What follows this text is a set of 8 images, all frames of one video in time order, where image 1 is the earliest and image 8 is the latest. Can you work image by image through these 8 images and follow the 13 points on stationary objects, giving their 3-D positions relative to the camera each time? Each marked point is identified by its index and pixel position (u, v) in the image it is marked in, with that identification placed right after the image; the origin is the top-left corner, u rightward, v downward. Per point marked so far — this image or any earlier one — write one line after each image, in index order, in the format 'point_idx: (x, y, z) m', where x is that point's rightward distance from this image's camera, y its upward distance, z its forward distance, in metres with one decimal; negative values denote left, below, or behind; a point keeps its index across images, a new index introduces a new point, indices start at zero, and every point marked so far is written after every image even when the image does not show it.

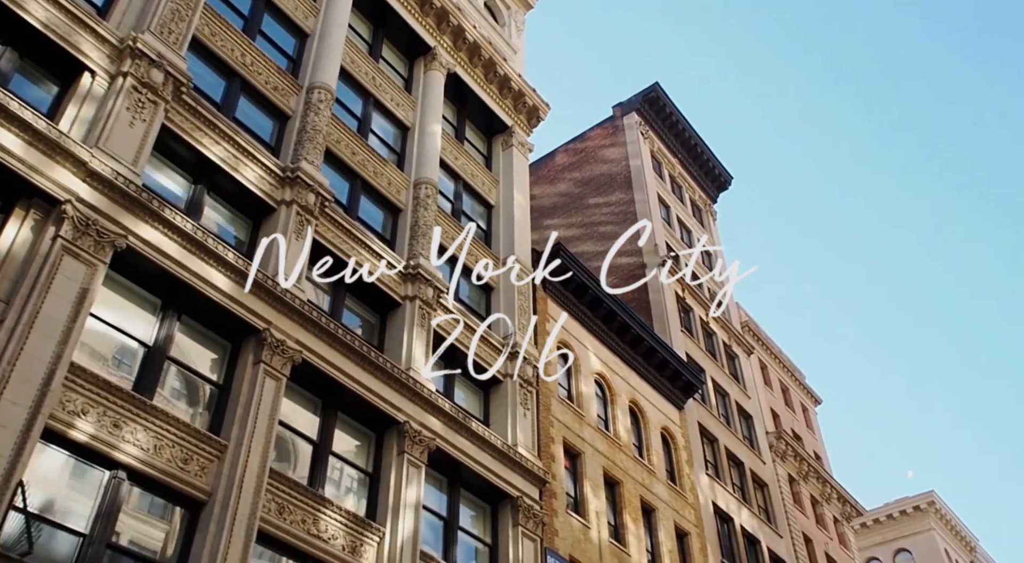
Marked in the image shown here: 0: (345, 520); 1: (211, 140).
0: (-3.1, -4.5, +18.5) m
1: (-6.0, +2.8, +19.7) m
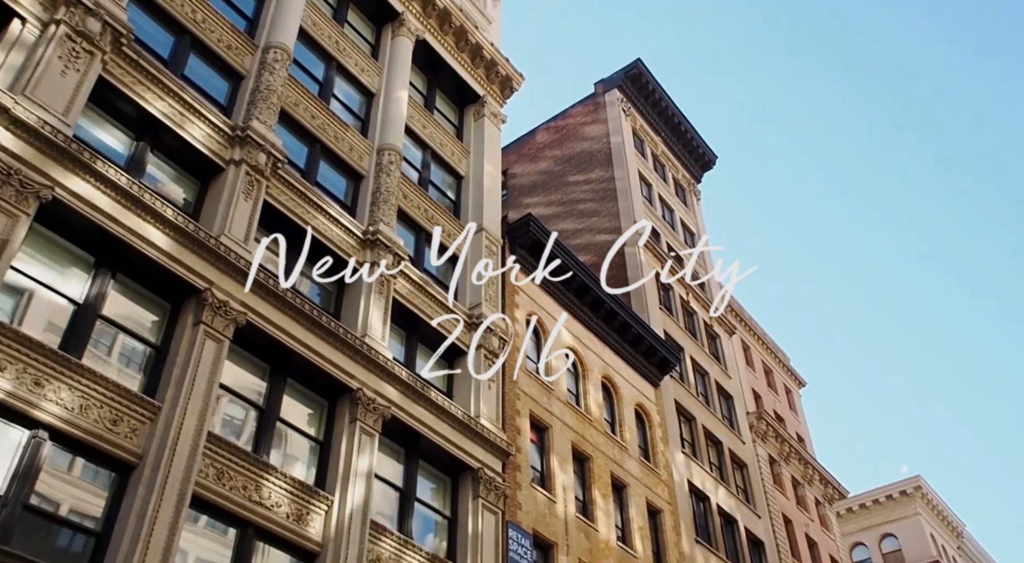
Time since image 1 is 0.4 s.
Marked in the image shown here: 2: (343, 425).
0: (-4.0, -3.7, +17.8) m
1: (-6.9, +3.6, +19.0) m
2: (-3.4, -2.9, +20.0) m
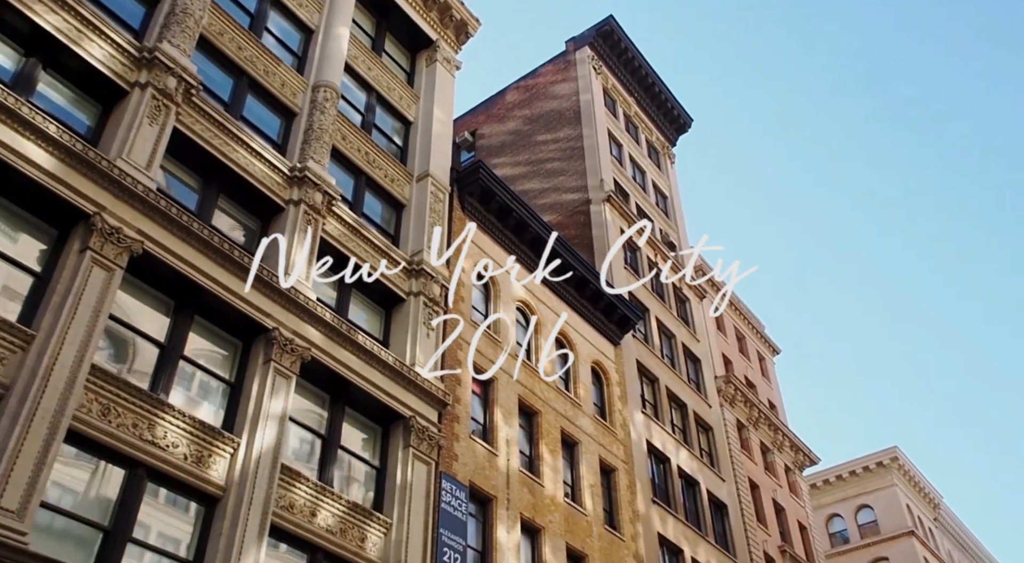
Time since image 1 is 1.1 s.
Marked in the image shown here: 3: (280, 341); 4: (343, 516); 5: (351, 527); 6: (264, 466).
0: (-5.4, -2.5, +16.7) m
1: (-8.3, +4.9, +17.6) m
2: (-4.9, -1.6, +18.8) m
3: (-4.5, -1.2, +19.2) m
4: (-3.3, -4.6, +19.2) m
5: (-3.2, -4.8, +19.3) m
6: (-4.4, -3.3, +17.5) m
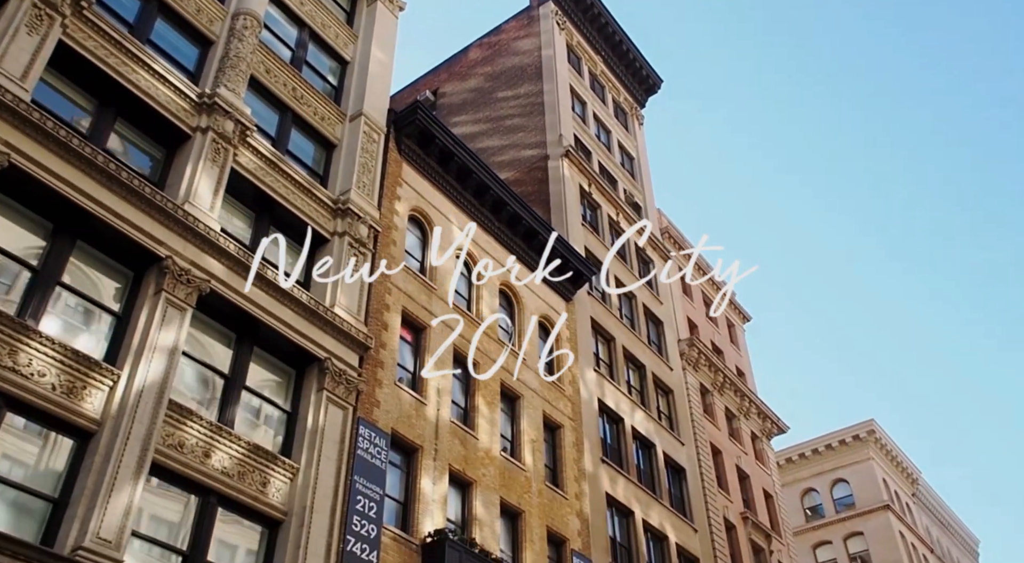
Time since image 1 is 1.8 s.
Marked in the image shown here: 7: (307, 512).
0: (-7.0, -1.2, +15.4) m
1: (-9.8, +6.2, +16.2) m
2: (-6.5, -0.3, +17.5) m
3: (-6.1, +0.2, +17.8) m
4: (-4.9, -3.2, +18.0) m
5: (-4.8, -3.4, +18.1) m
6: (-6.0, -1.9, +16.2) m
7: (-3.8, -4.3, +18.5) m
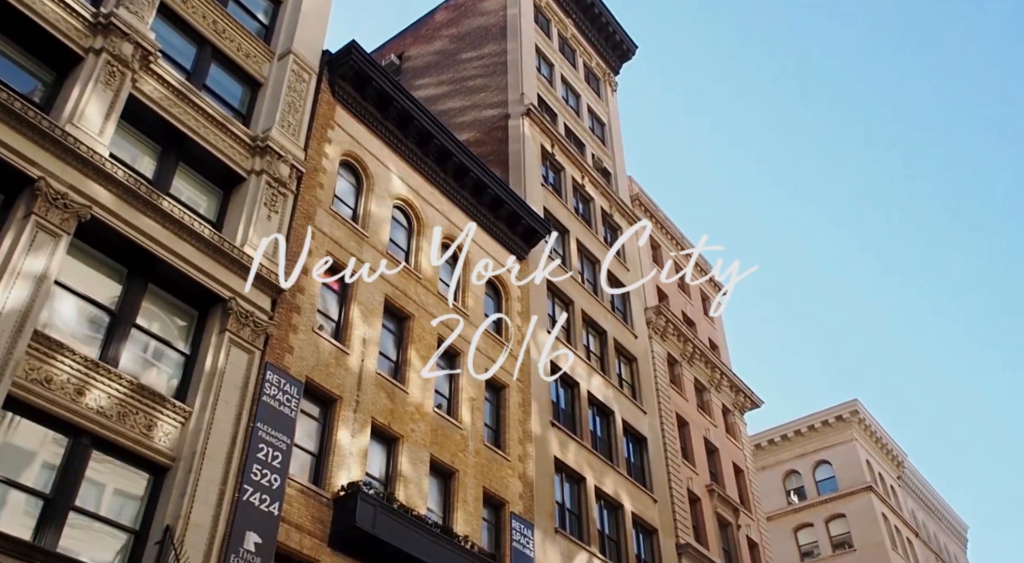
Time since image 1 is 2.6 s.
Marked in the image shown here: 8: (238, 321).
0: (-8.6, +0.1, +13.9) m
1: (-11.4, +7.5, +14.6) m
2: (-8.1, +1.0, +16.0) m
3: (-7.7, +1.4, +16.4) m
4: (-6.5, -2.0, +16.6) m
5: (-6.4, -2.2, +16.7) m
6: (-7.6, -0.7, +14.7) m
7: (-5.4, -3.0, +17.1) m
8: (-5.4, -0.8, +19.4) m
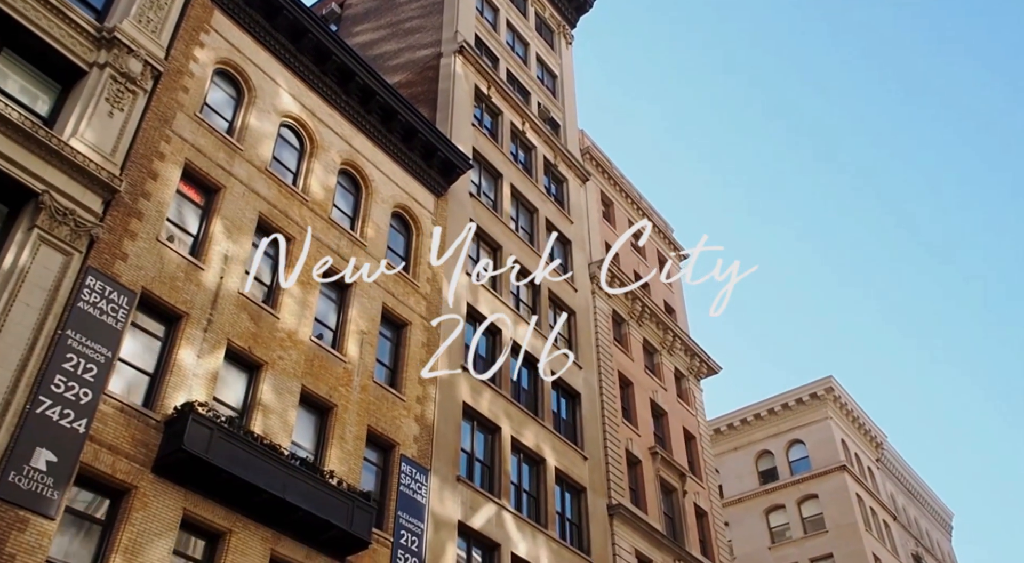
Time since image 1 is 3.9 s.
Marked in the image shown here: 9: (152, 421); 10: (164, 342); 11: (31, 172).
0: (-11.1, +1.9, +11.6) m
1: (-13.8, +9.3, +12.2) m
2: (-10.6, +2.8, +13.7) m
3: (-10.2, +3.3, +14.0) m
4: (-9.0, -0.1, +14.3) m
5: (-8.9, -0.3, +14.4) m
6: (-10.1, +1.1, +12.4) m
7: (-8.0, -1.2, +14.8) m
8: (-7.9, +1.1, +17.1) m
9: (-6.3, -2.4, +17.2) m
10: (-6.5, -1.2, +18.6) m
11: (-8.3, +1.9, +17.1) m
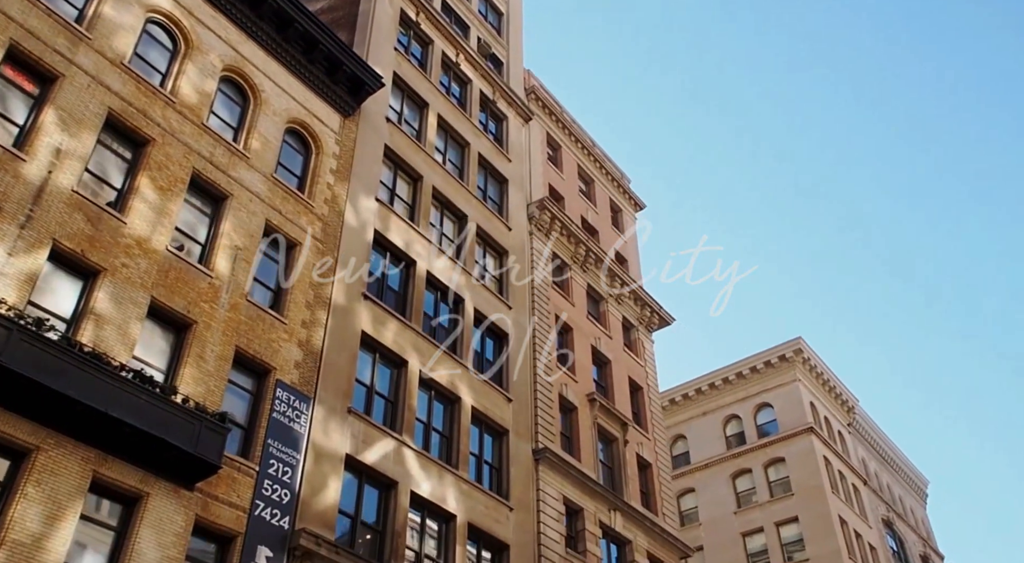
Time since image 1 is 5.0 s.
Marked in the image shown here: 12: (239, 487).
0: (-13.4, +3.6, +9.2) m
1: (-16.2, +11.0, +9.6) m
2: (-12.9, +4.6, +11.3) m
3: (-12.6, +5.1, +11.6) m
4: (-11.4, +1.7, +11.9) m
5: (-11.3, +1.4, +12.0) m
6: (-12.4, +2.9, +10.0) m
7: (-10.3, +0.6, +12.5) m
8: (-10.3, +2.9, +14.8) m
9: (-8.6, -0.6, +15.0) m
10: (-9.0, +0.7, +16.3) m
11: (-10.7, +3.7, +14.7) m
12: (-5.3, -4.0, +19.4) m
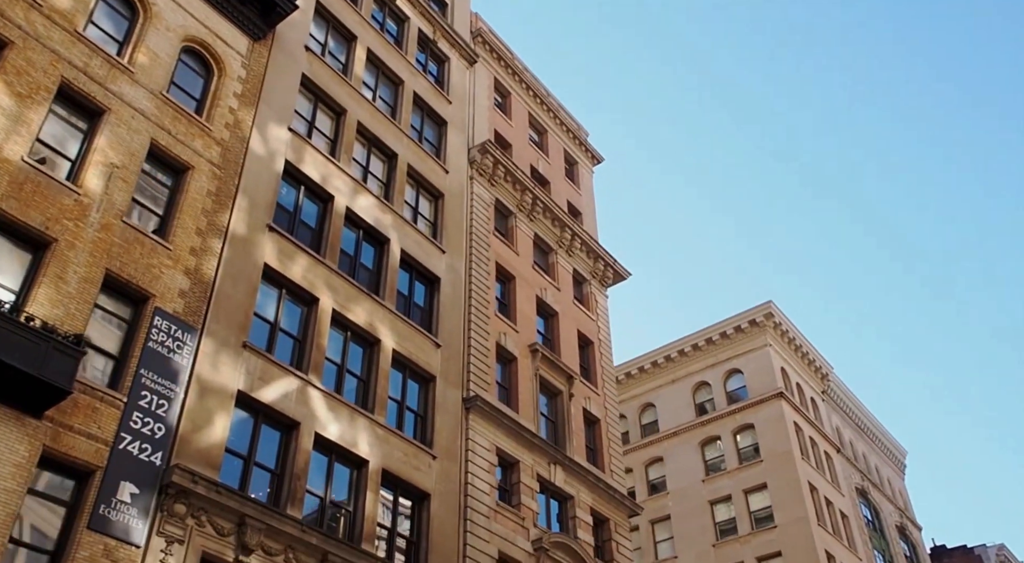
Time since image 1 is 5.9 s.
0: (-15.3, +5.0, +7.2) m
1: (-18.1, +12.4, +7.4) m
2: (-14.8, +6.0, +9.2) m
3: (-14.5, +6.5, +9.6) m
4: (-13.3, +3.1, +10.0) m
5: (-13.2, +2.8, +10.1) m
6: (-14.3, +4.2, +8.1) m
7: (-12.2, +2.0, +10.6) m
8: (-12.2, +4.4, +12.8) m
9: (-10.6, +0.9, +13.1) m
10: (-10.9, +2.2, +14.5) m
11: (-12.6, +5.2, +12.8) m
12: (-7.3, -2.5, +17.6) m
